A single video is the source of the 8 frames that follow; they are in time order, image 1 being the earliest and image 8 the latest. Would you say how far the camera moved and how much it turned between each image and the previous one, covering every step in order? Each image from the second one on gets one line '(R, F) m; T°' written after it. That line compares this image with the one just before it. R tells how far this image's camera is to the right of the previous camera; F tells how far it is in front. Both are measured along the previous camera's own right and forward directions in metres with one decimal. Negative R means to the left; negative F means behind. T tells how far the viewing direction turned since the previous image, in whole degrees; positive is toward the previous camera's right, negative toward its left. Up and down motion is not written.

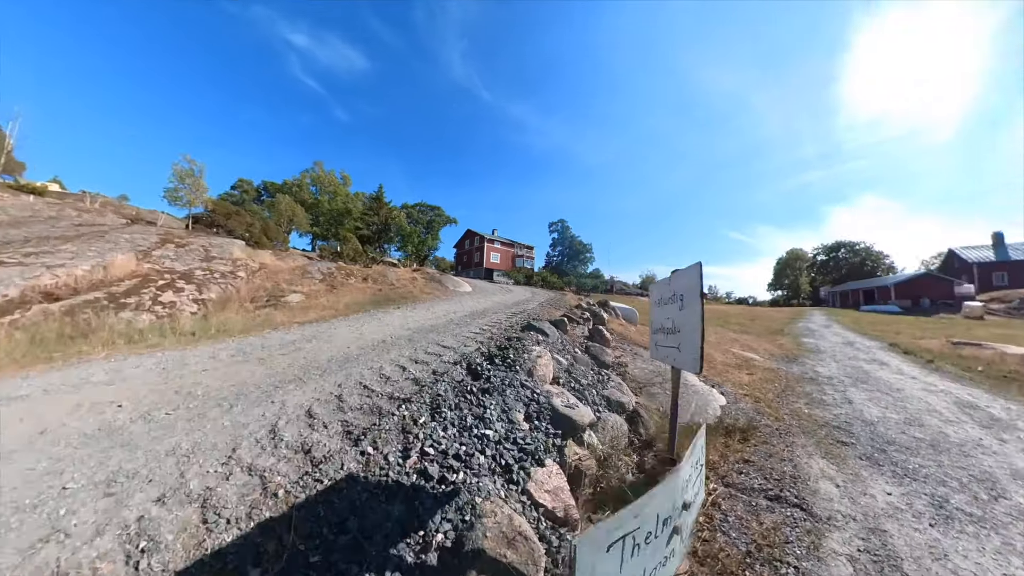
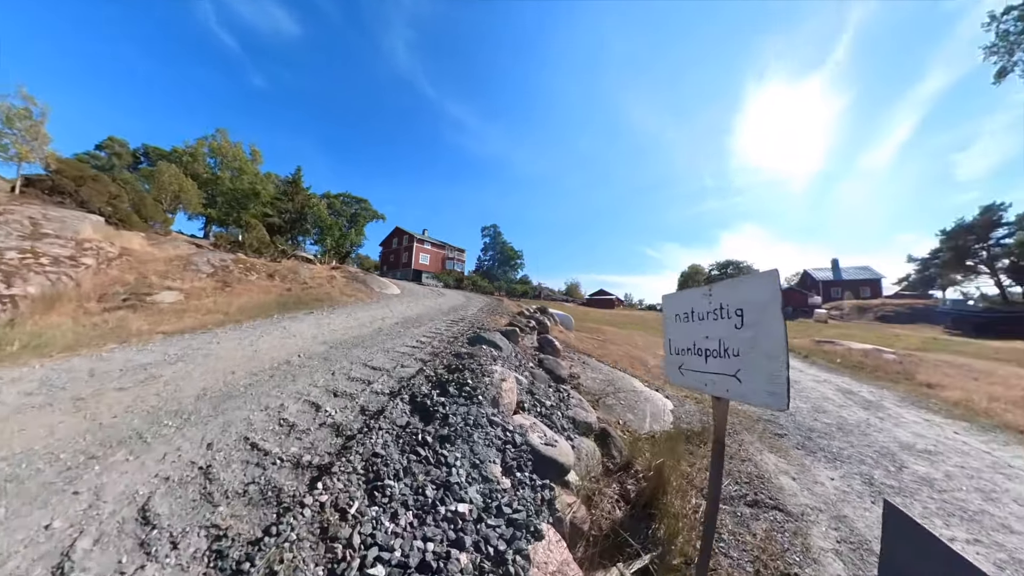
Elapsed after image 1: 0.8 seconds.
(-0.3, +0.6) m; +12°
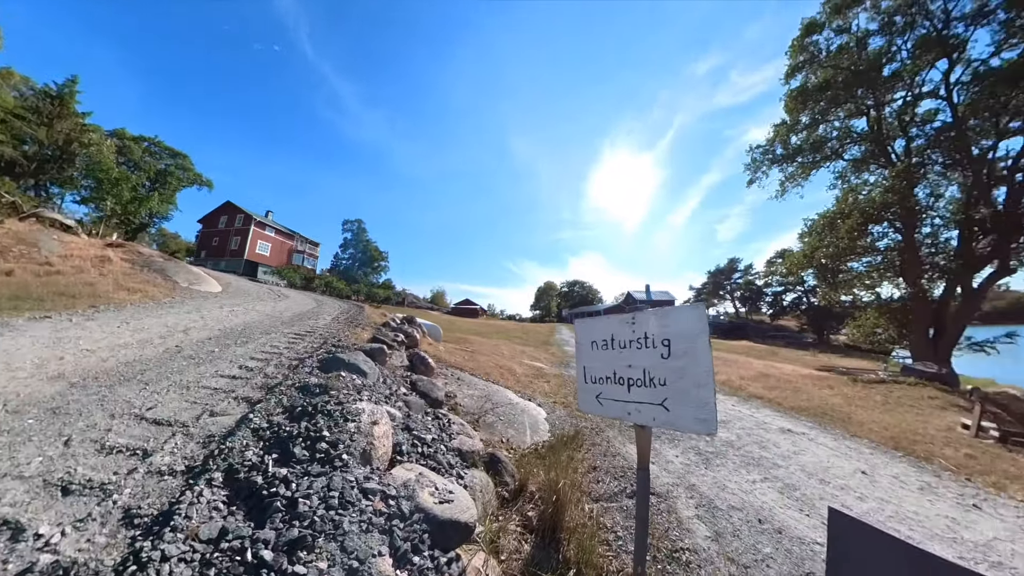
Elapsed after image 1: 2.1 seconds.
(-0.2, +0.4) m; +22°
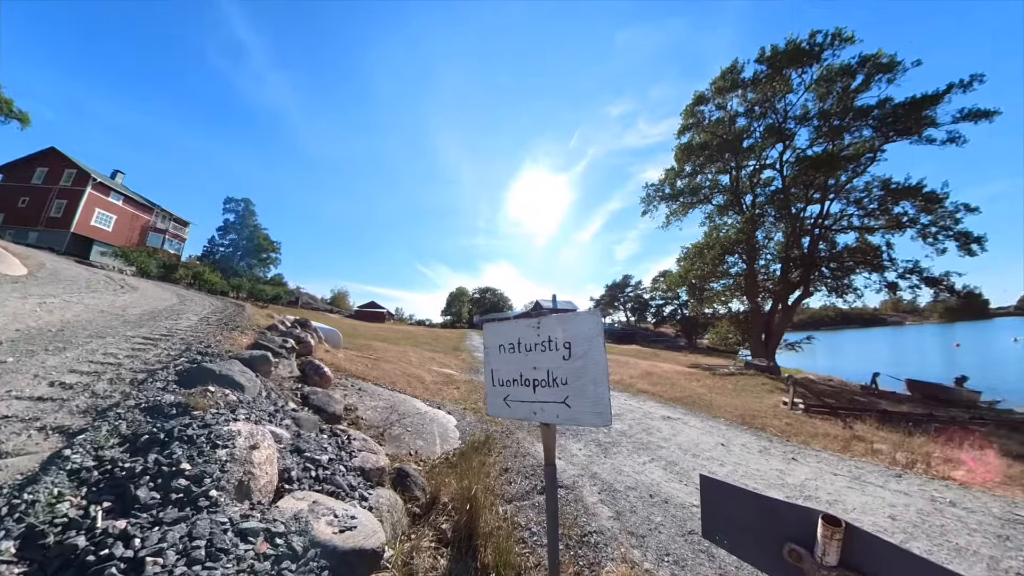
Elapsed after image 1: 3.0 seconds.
(-0.1, +0.1) m; +15°
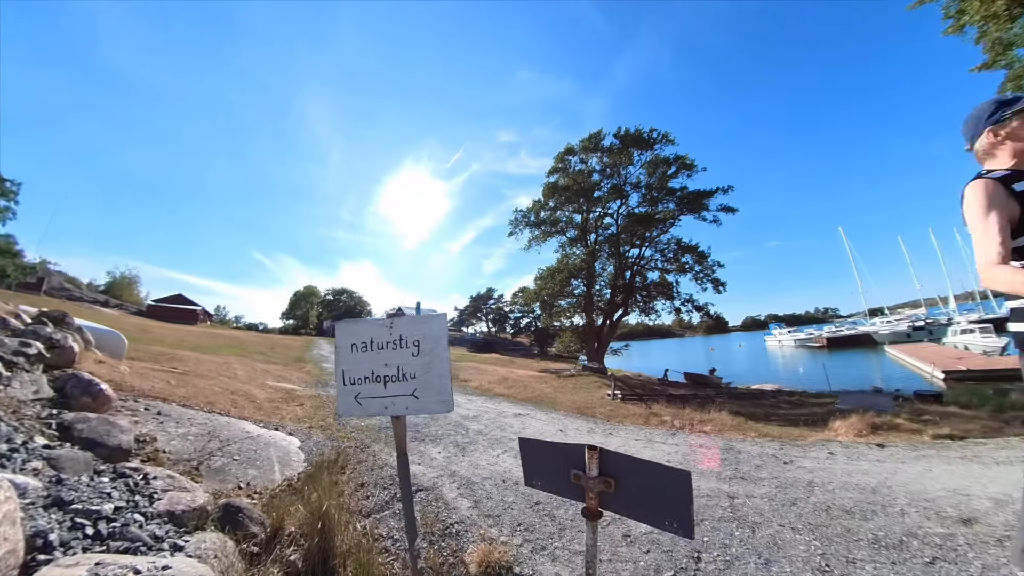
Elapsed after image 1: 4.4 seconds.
(-0.2, -0.1) m; +22°
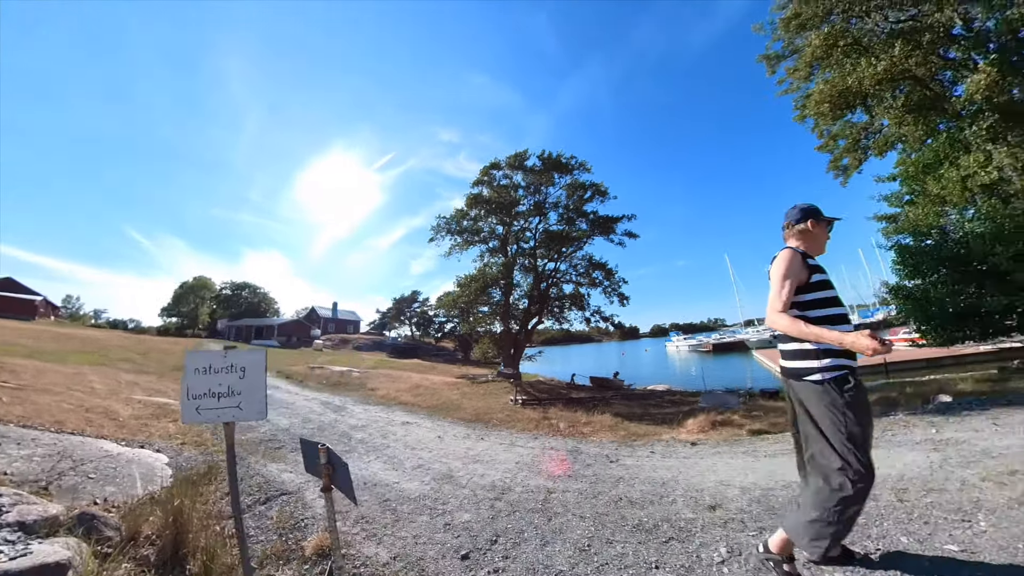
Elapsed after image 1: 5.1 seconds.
(+1.0, -1.4) m; +12°
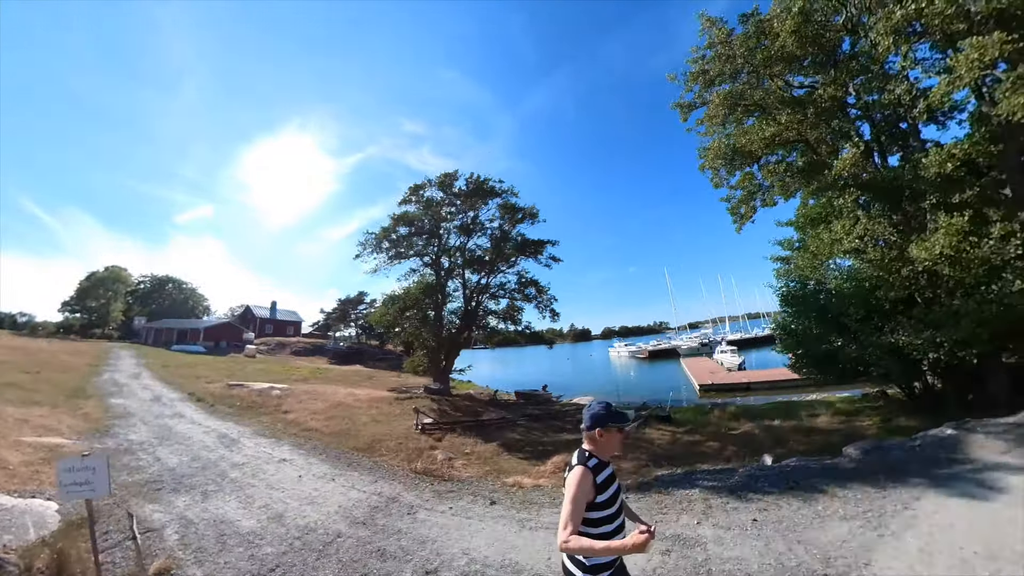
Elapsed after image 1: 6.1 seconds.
(+3.4, -3.2) m; +7°
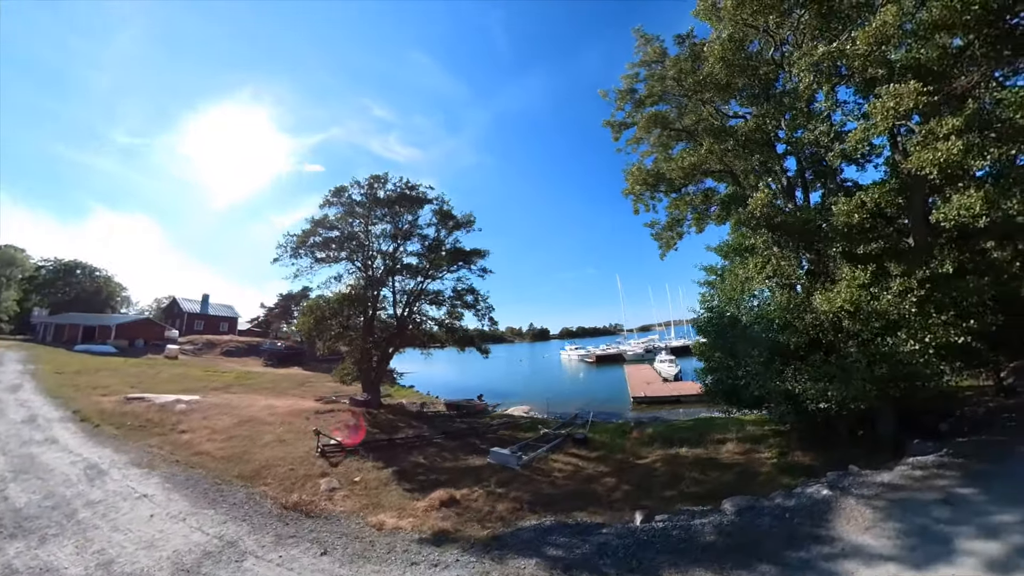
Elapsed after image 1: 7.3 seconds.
(+3.6, -1.8) m; +6°
